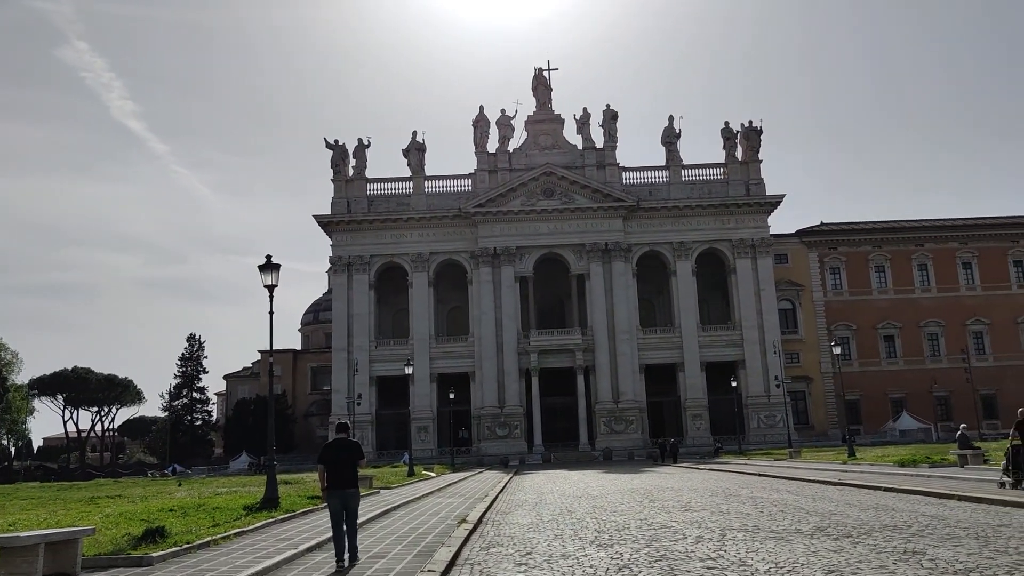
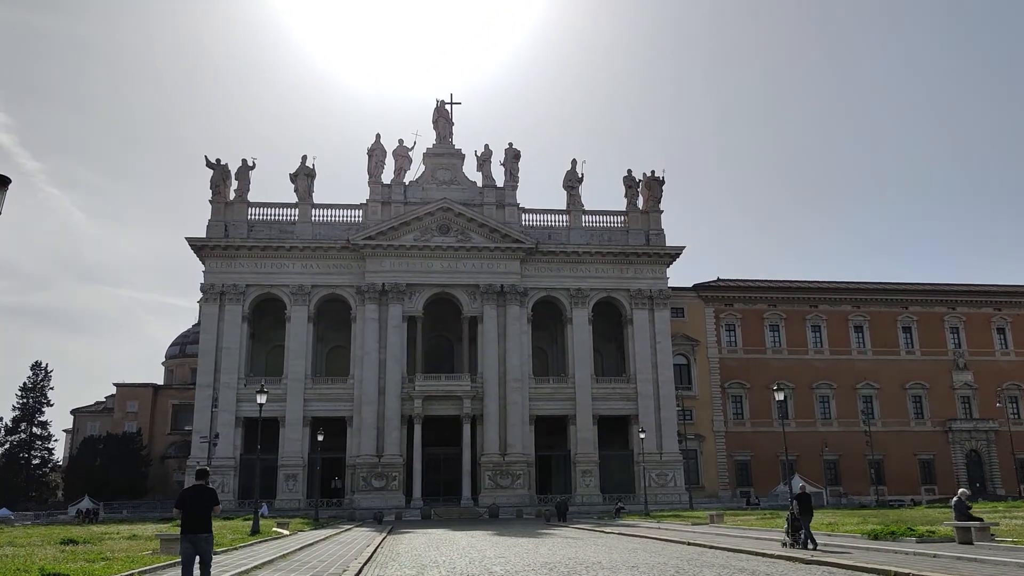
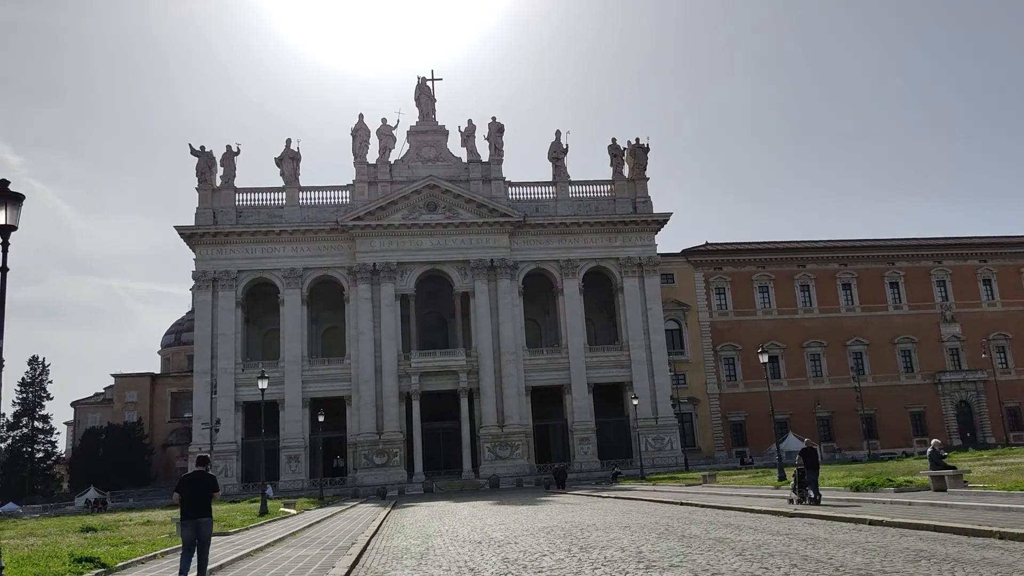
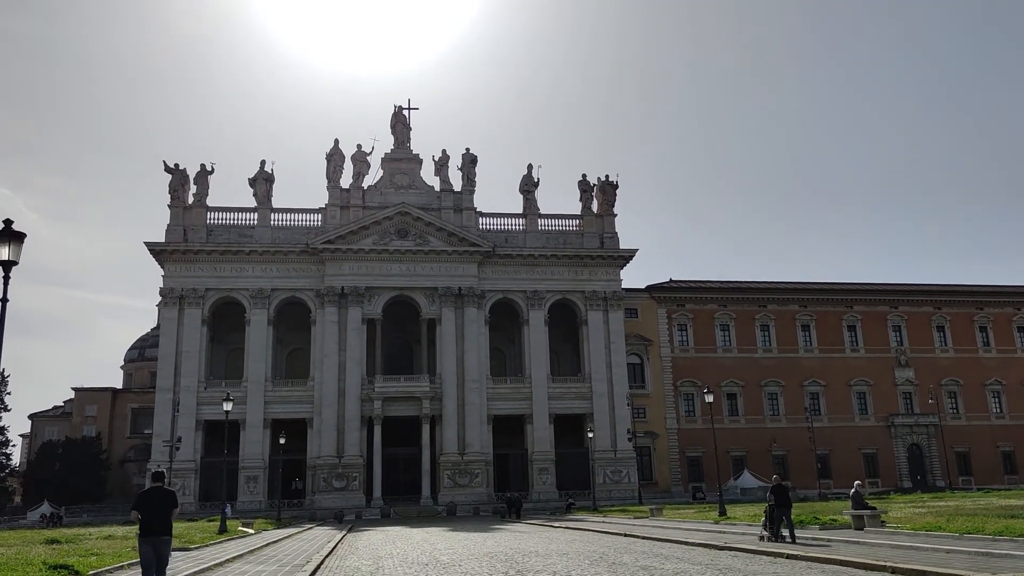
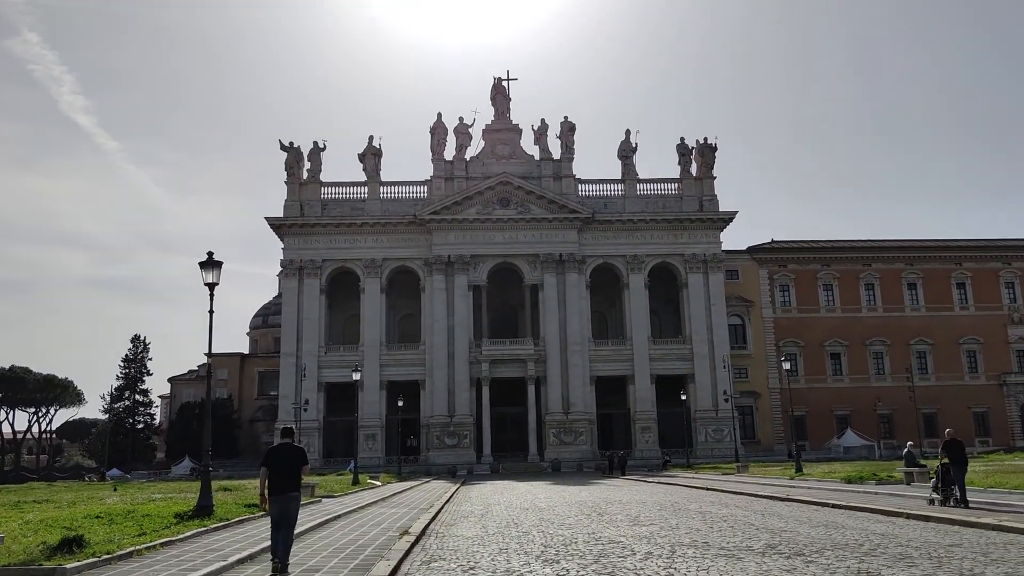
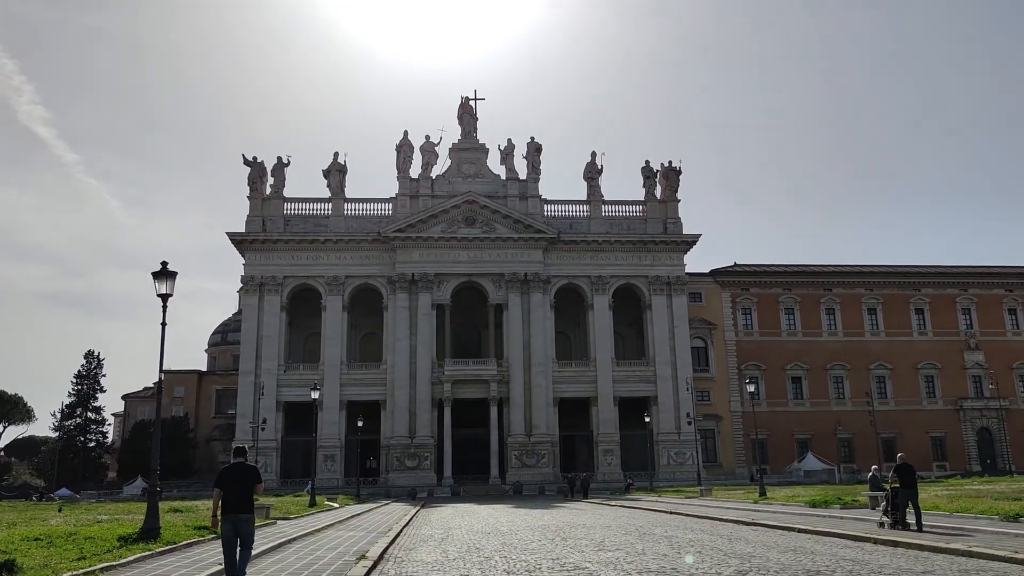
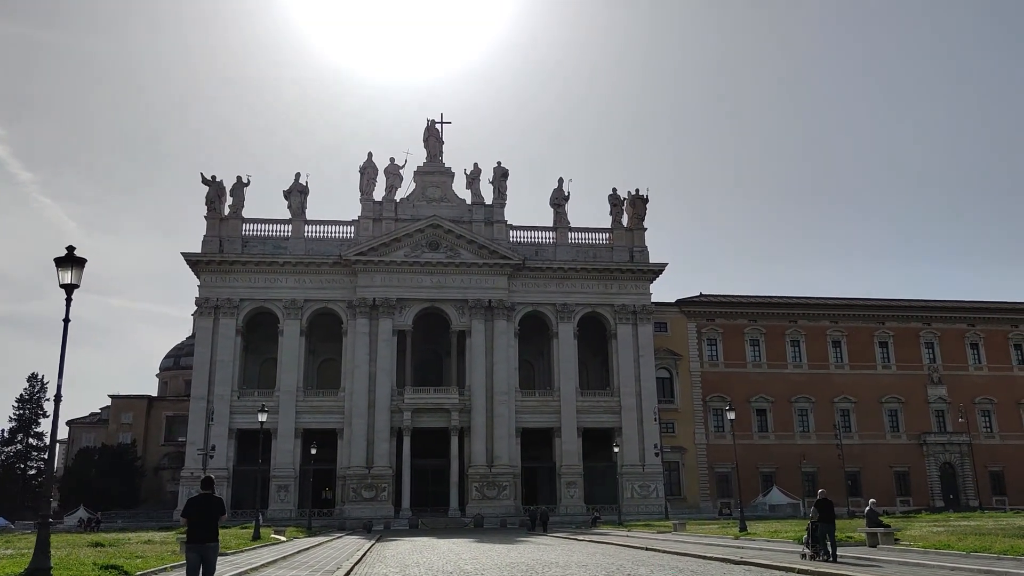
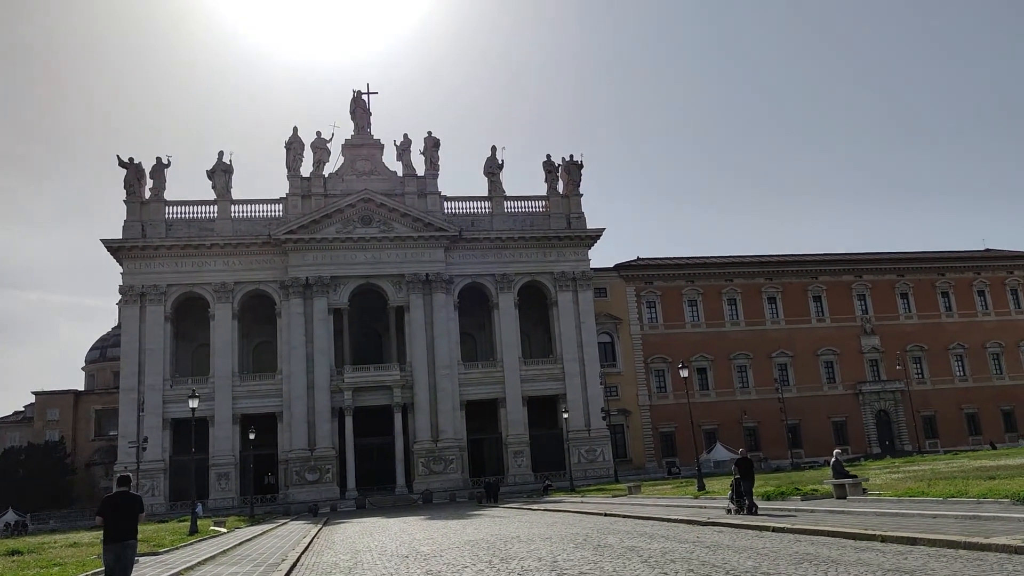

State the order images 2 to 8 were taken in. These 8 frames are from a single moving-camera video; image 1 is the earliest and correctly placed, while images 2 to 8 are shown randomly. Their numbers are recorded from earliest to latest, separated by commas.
5, 6, 7, 4, 8, 3, 2
